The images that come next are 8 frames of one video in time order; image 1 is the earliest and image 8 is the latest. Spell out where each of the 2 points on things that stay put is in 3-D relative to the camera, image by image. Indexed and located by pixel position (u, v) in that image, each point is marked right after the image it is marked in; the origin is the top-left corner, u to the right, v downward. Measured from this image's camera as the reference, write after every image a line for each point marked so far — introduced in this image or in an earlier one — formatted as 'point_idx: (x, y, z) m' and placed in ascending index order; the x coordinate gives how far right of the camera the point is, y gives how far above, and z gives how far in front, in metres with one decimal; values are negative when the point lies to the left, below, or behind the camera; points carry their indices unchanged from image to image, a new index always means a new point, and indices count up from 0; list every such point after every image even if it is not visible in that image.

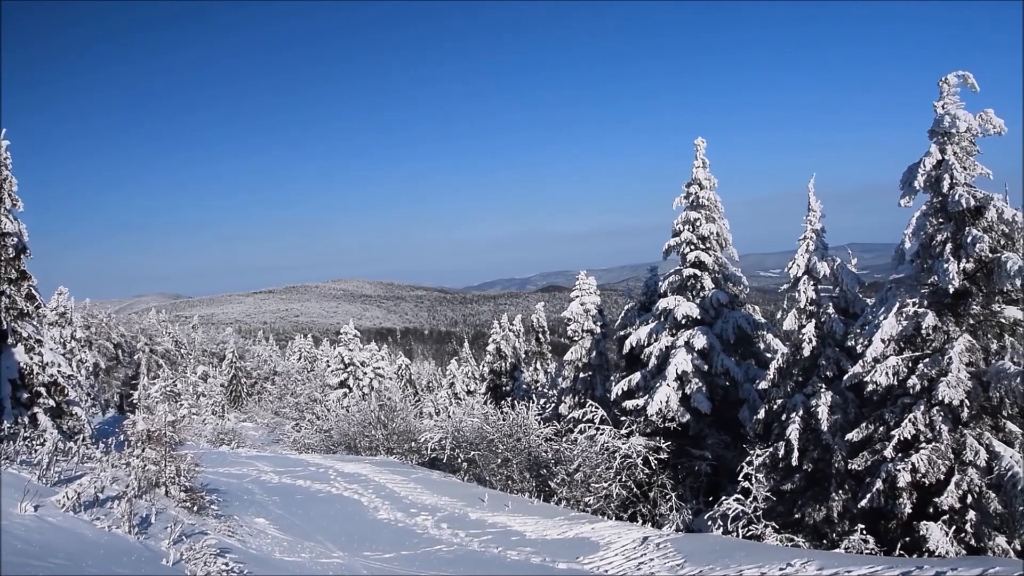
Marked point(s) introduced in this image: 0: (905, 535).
0: (+8.3, -5.2, +14.4) m
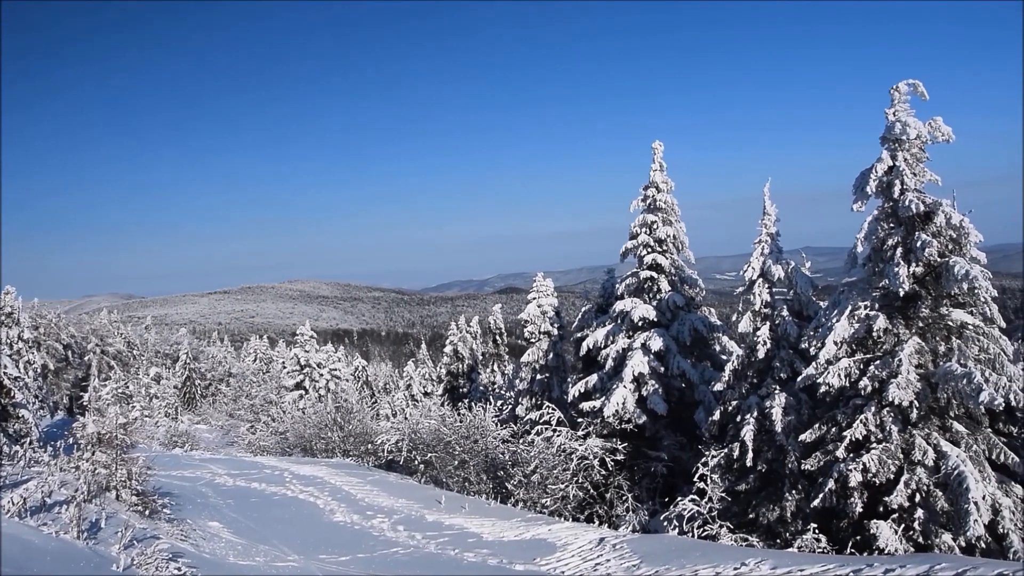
0: (+7.4, -5.3, +14.6) m
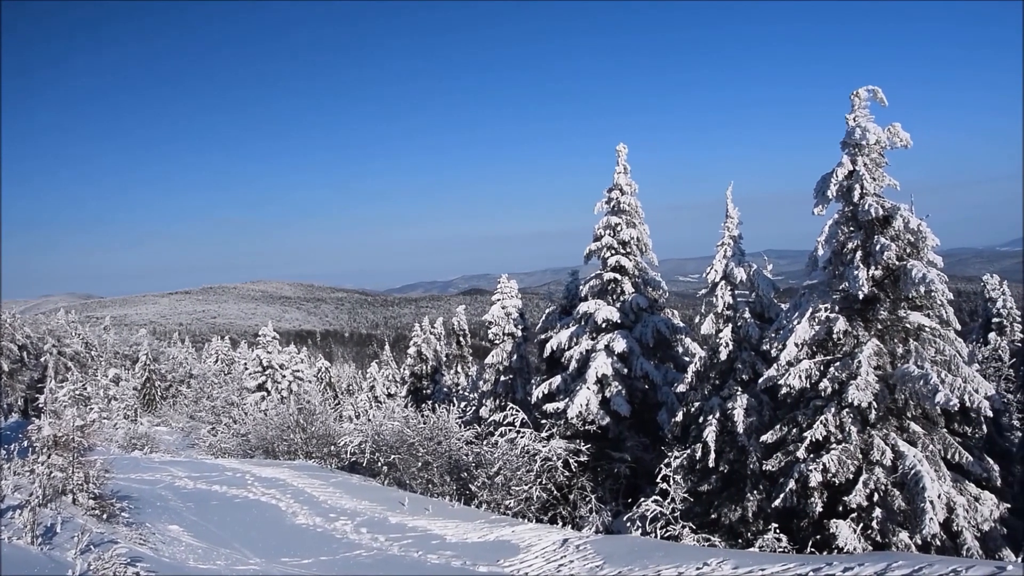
0: (+6.6, -5.3, +14.8) m
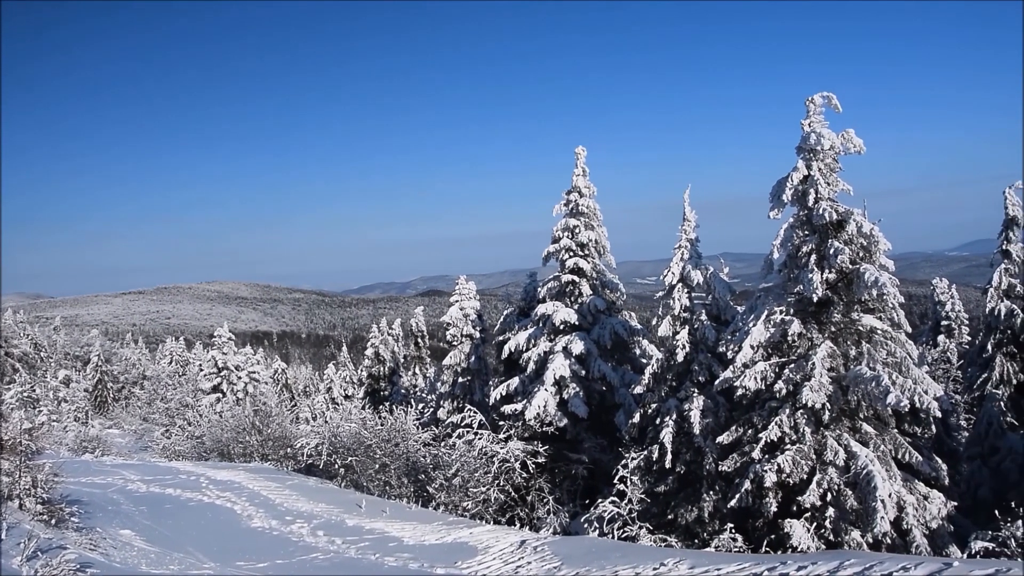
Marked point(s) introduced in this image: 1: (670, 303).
0: (+5.7, -5.4, +15.0) m
1: (+3.8, -0.4, +16.7) m
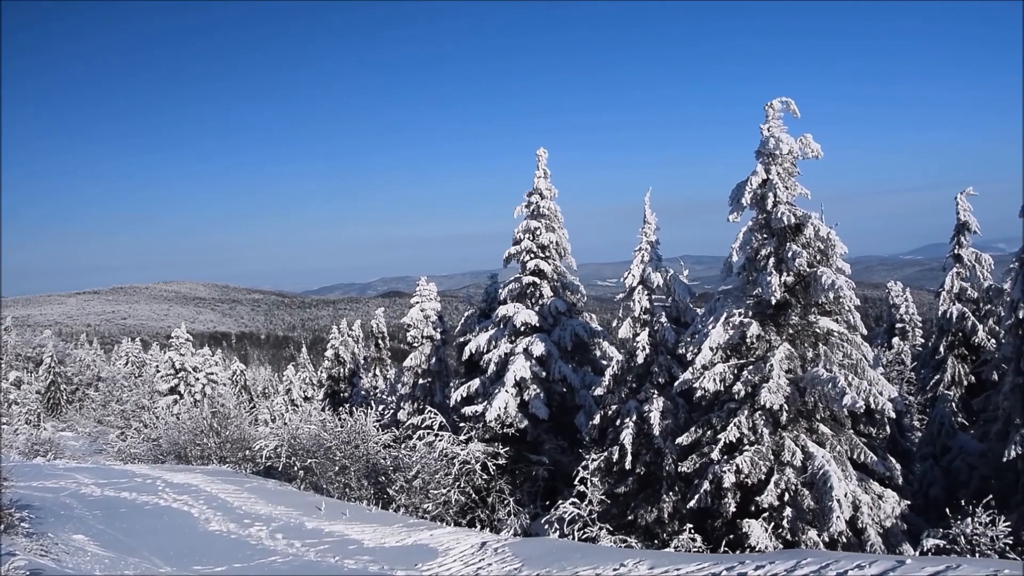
0: (+4.8, -5.4, +15.1) m
1: (+2.9, -0.4, +16.8) m
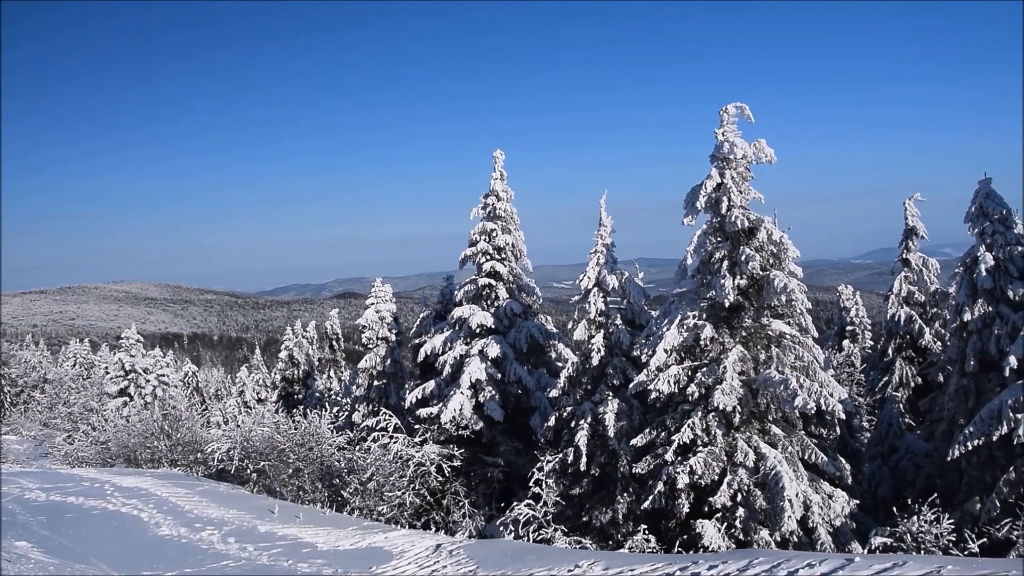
0: (+3.8, -5.5, +15.3) m
1: (+1.9, -0.5, +16.9) m
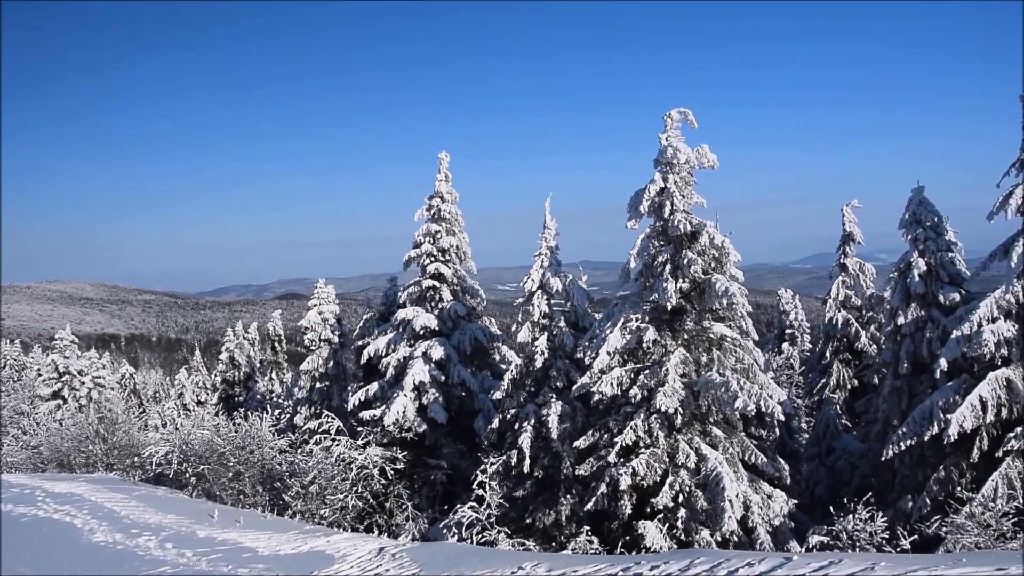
0: (+2.6, -5.6, +15.4) m
1: (+0.6, -0.5, +17.0) m
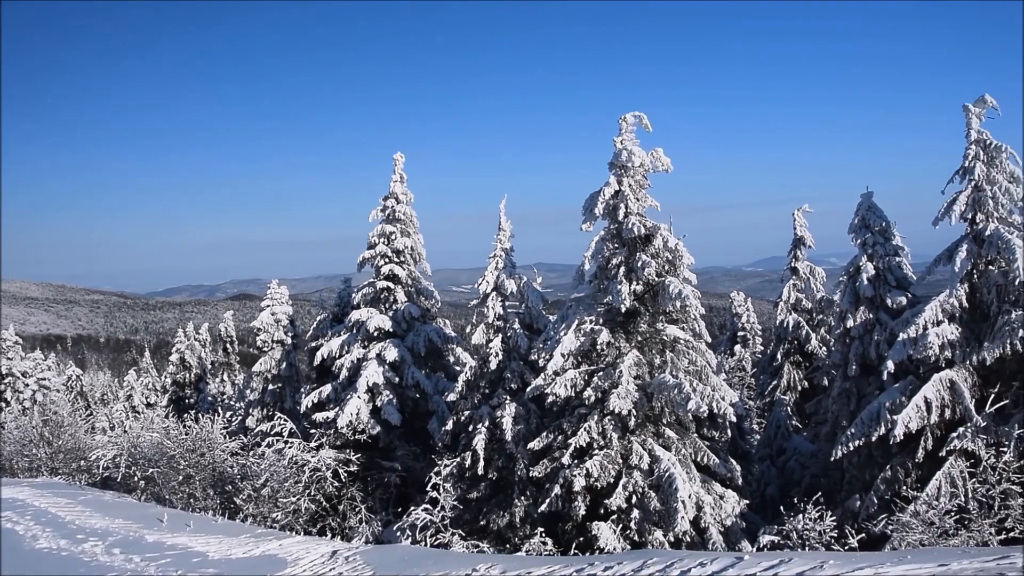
0: (+1.6, -5.6, +15.5) m
1: (-0.4, -0.6, +17.0) m
